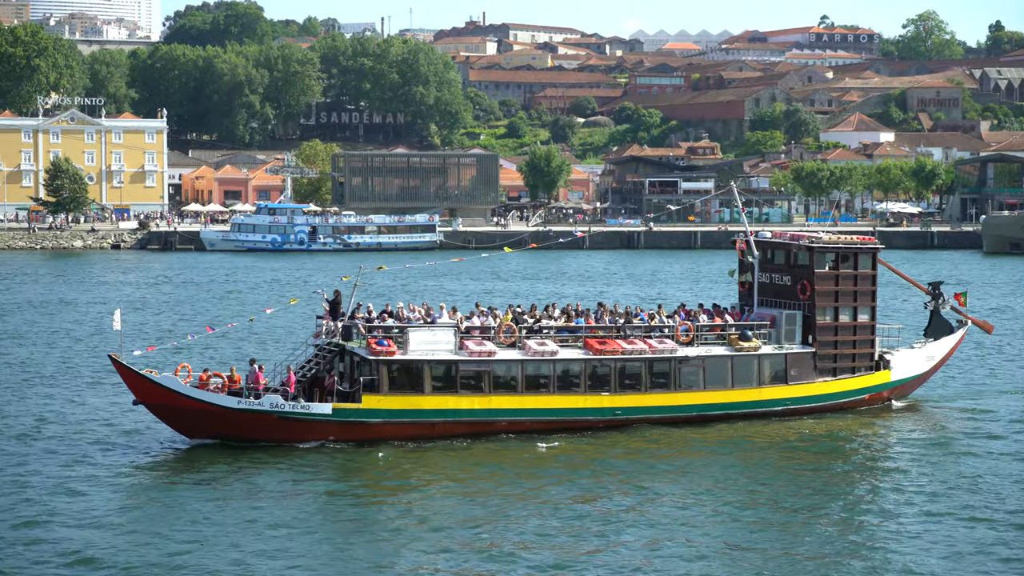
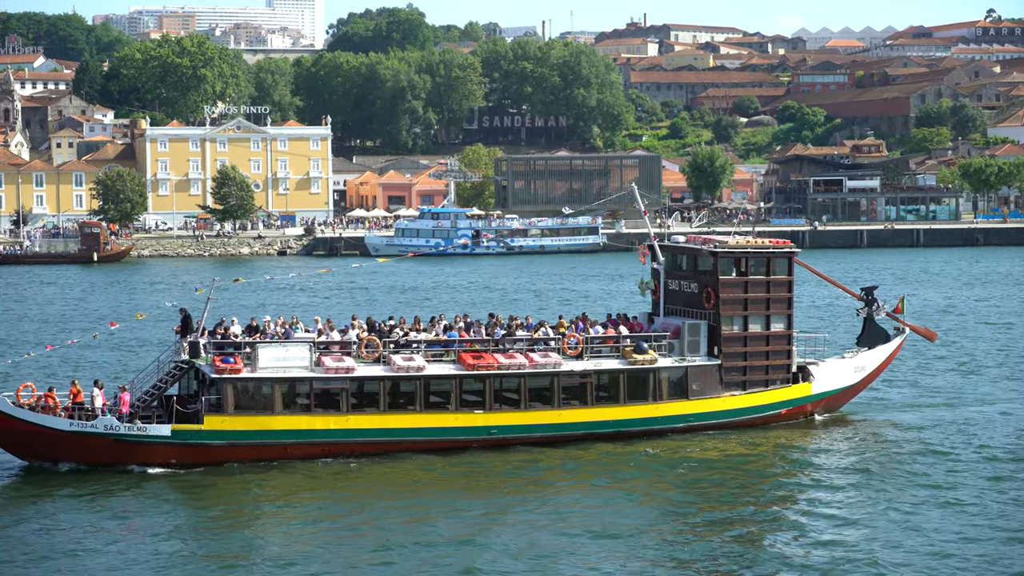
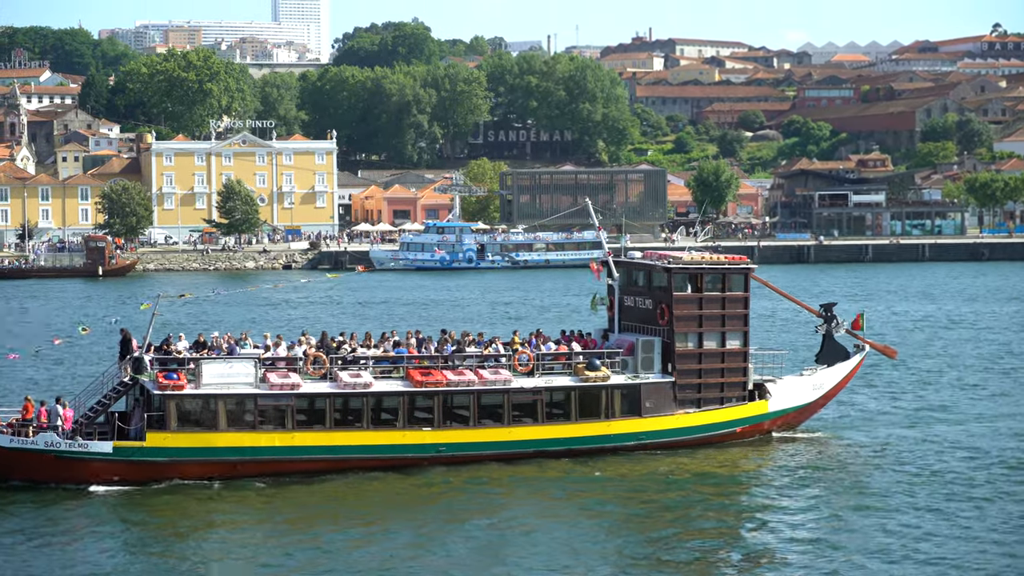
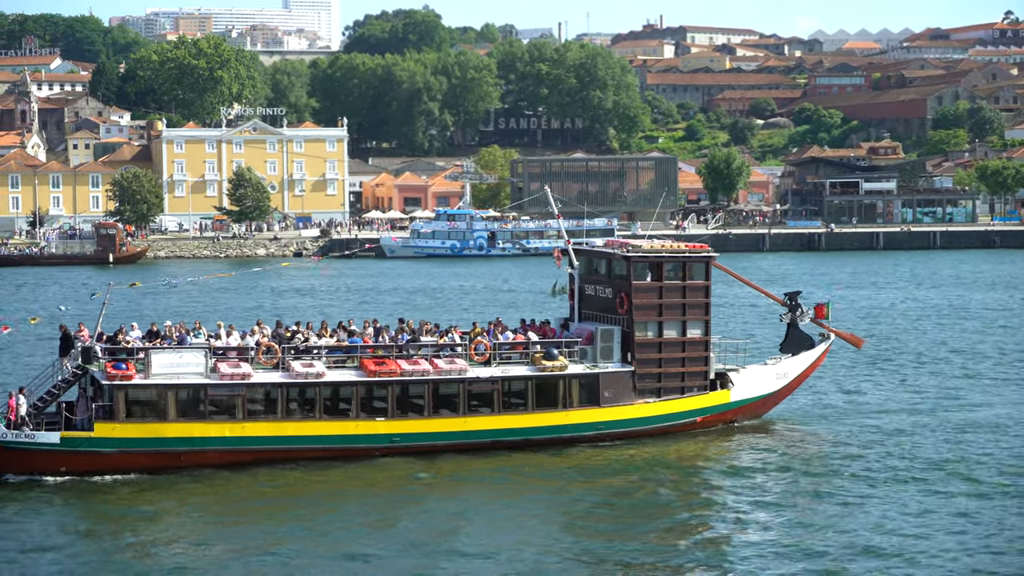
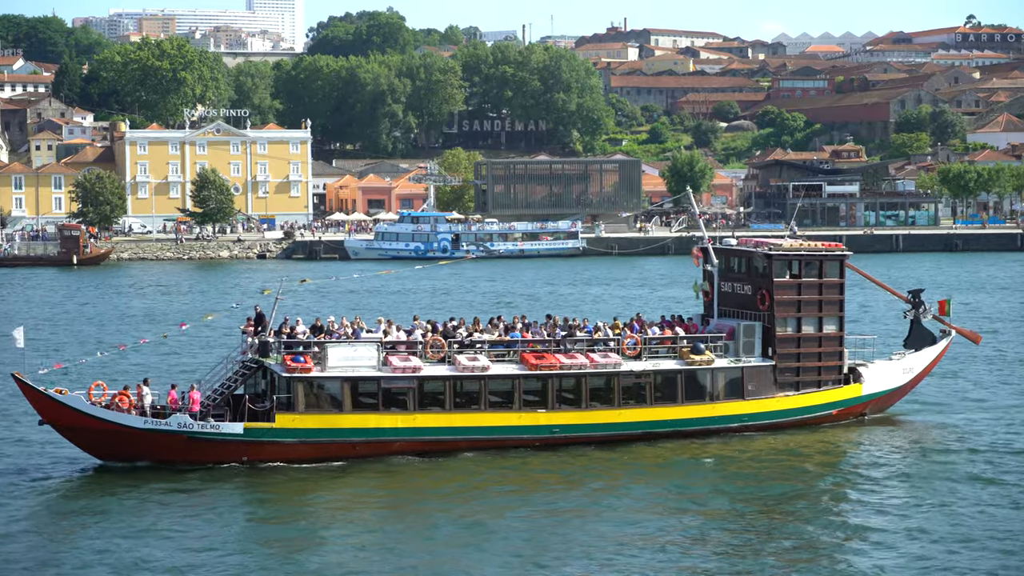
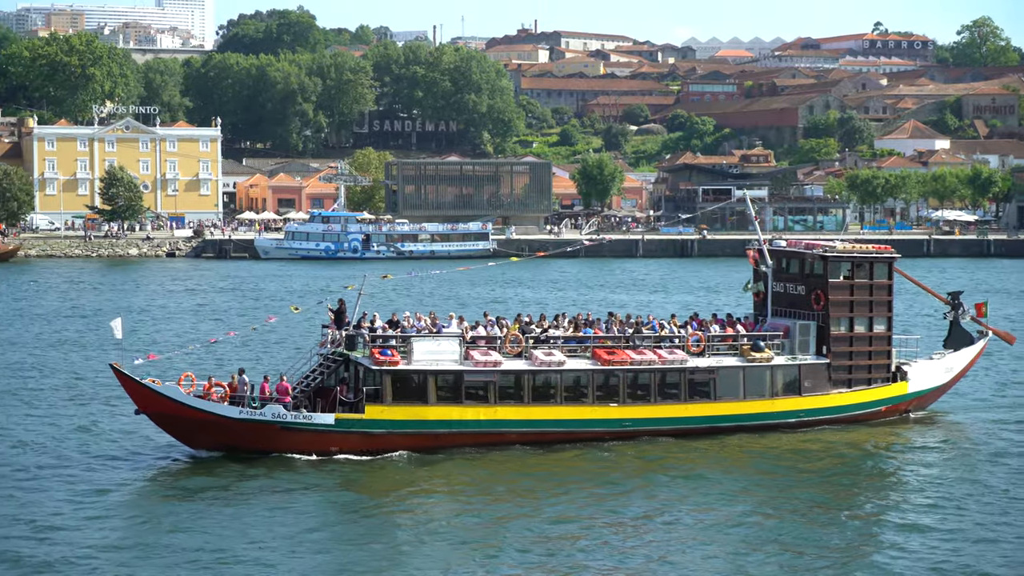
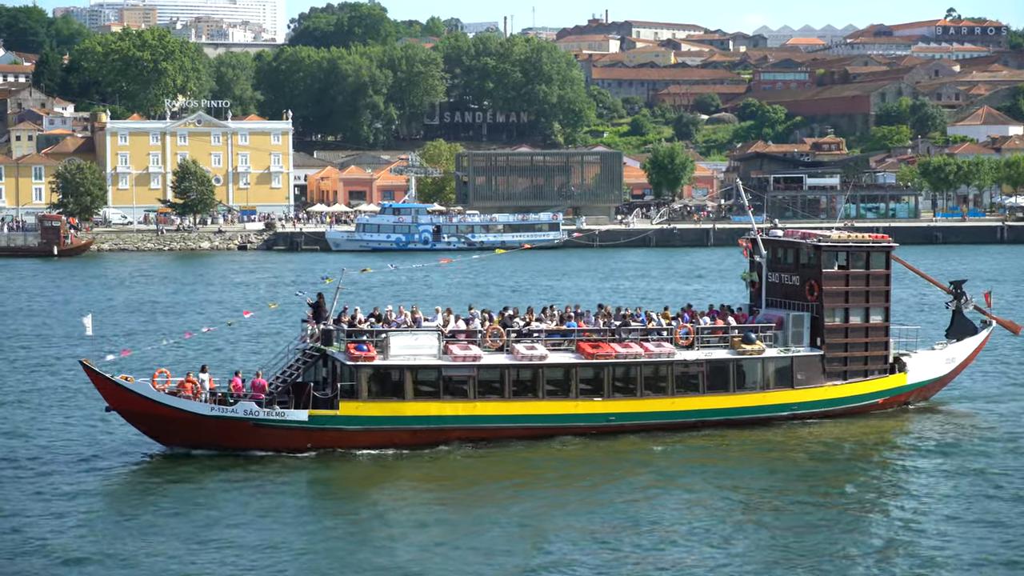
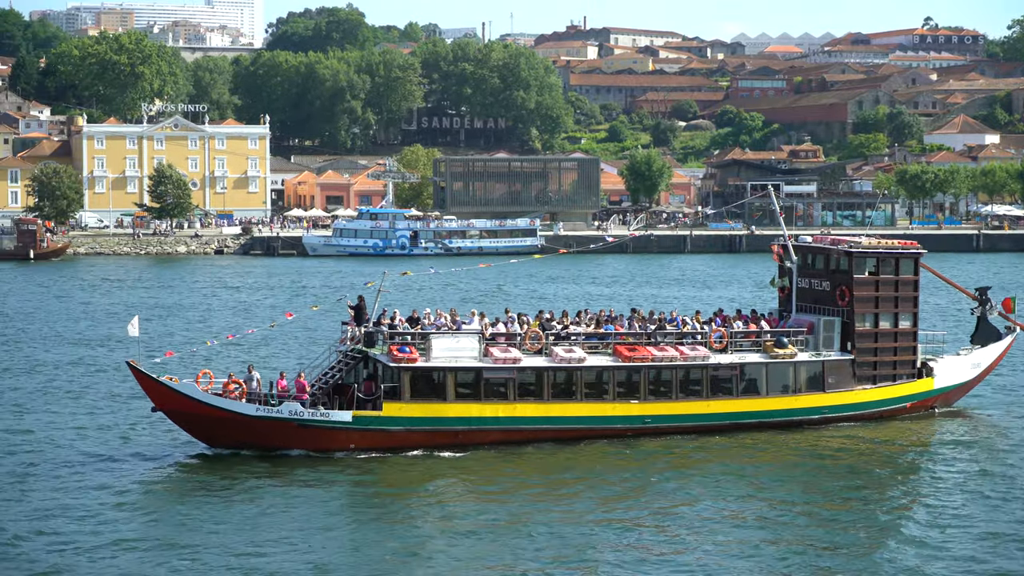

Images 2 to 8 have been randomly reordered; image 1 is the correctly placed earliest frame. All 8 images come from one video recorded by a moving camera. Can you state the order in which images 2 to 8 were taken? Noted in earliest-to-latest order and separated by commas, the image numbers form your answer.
6, 8, 7, 5, 2, 3, 4
